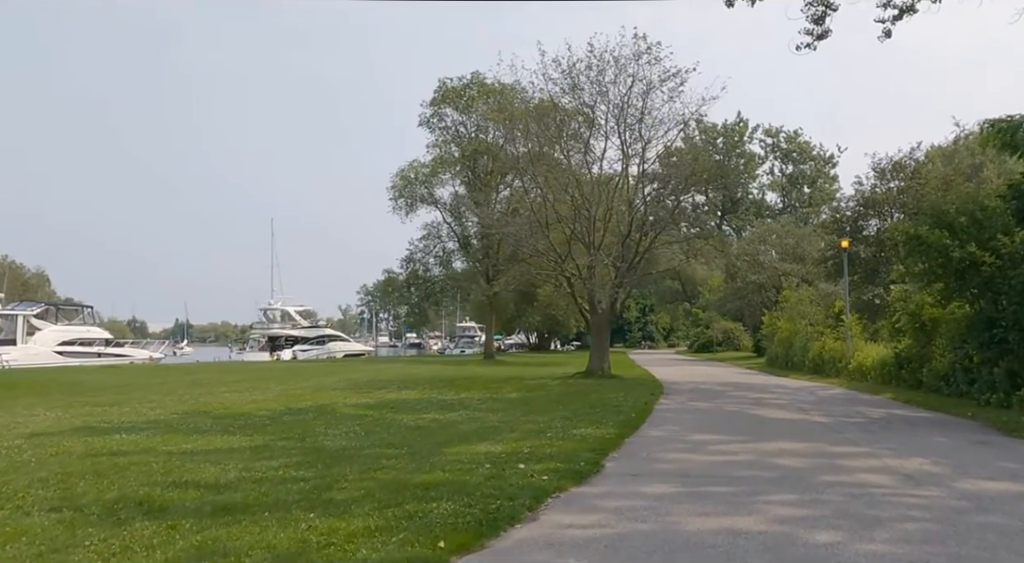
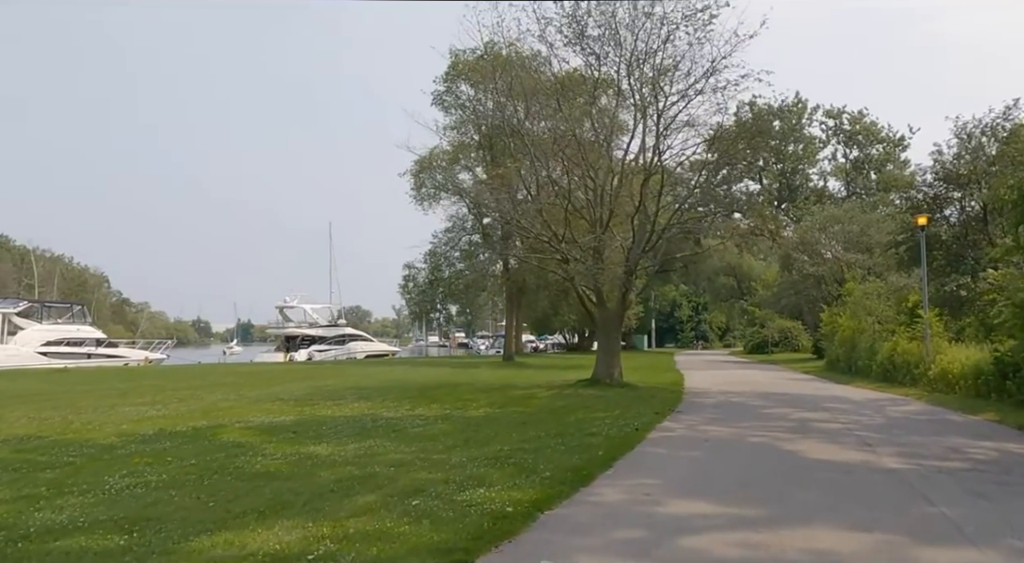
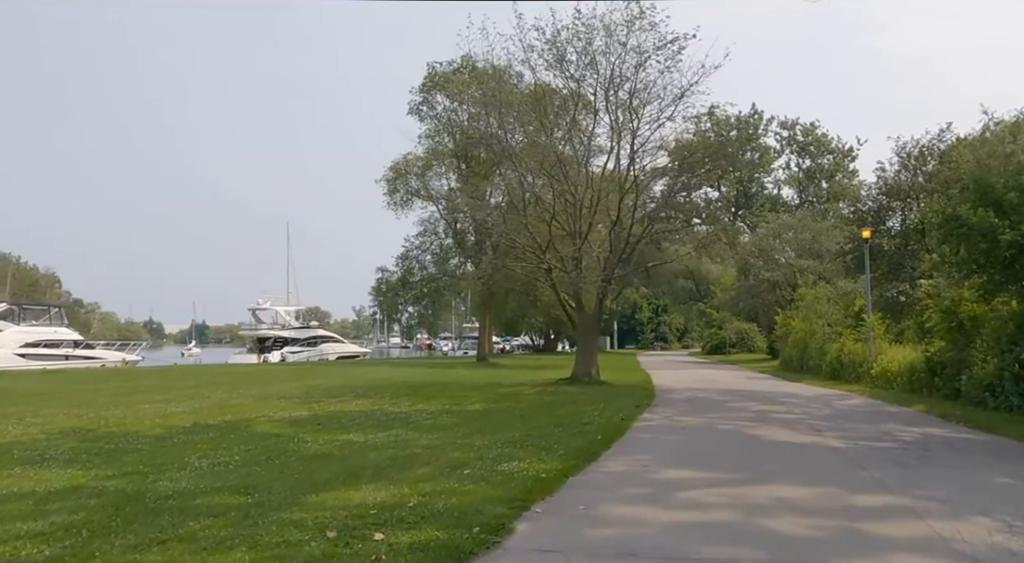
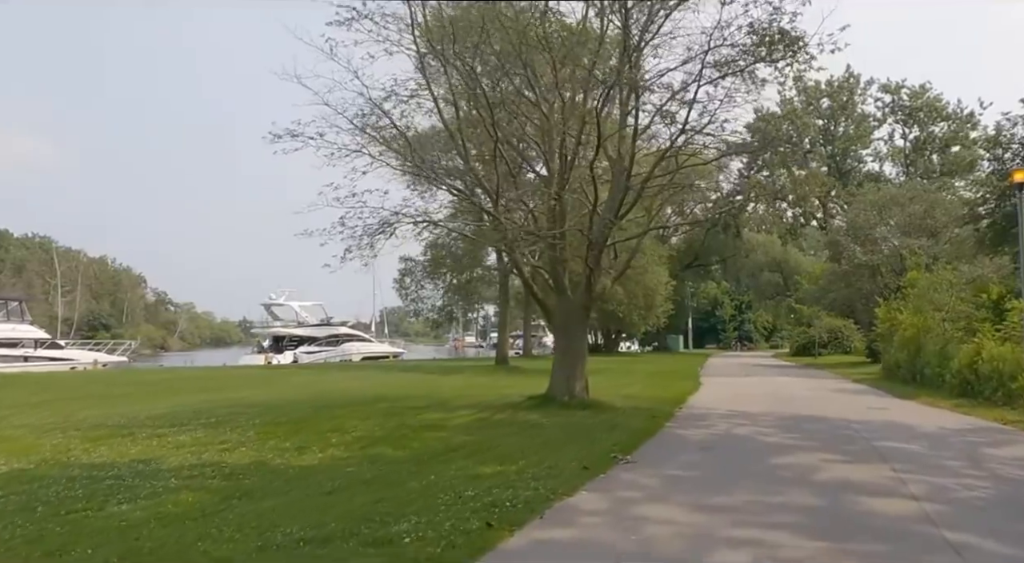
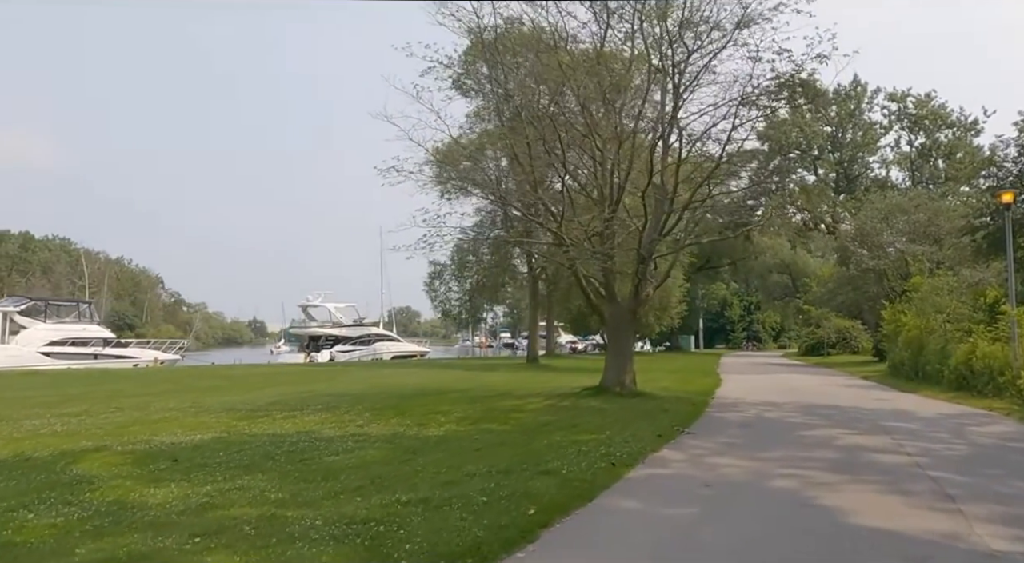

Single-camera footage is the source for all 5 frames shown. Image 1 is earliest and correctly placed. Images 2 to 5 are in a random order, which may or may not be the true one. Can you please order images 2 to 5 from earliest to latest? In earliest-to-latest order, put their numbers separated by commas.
3, 2, 5, 4
